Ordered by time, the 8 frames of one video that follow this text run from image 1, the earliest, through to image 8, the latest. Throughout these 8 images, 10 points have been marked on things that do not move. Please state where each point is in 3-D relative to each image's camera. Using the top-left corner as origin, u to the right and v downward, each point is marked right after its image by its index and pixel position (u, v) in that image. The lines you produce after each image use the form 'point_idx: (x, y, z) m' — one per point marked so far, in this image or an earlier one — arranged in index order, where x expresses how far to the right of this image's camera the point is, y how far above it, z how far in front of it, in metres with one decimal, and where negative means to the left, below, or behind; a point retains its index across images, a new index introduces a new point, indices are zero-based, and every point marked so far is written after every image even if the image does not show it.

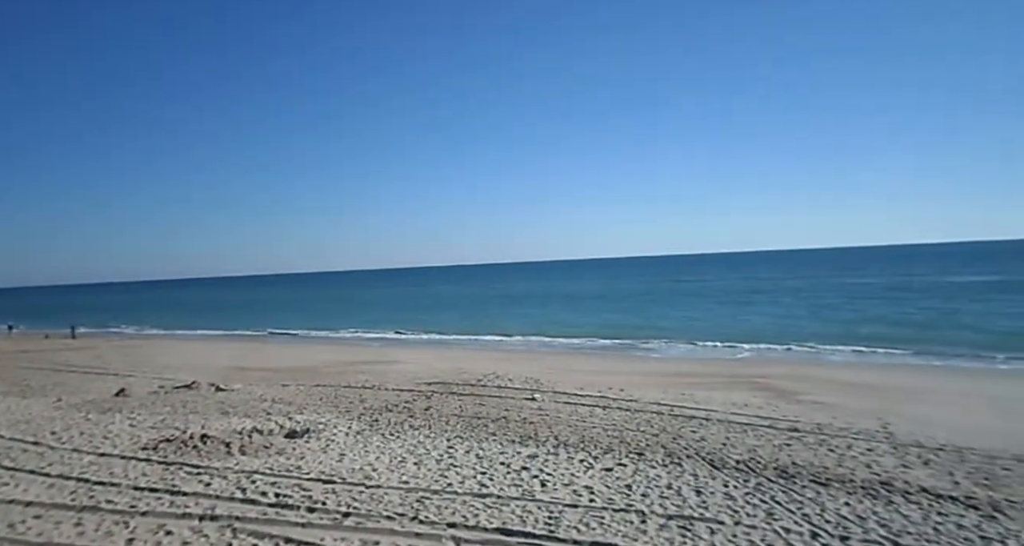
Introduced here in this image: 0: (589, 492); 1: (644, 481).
0: (+1.0, -2.8, +6.8) m
1: (+1.6, -2.7, +7.1) m
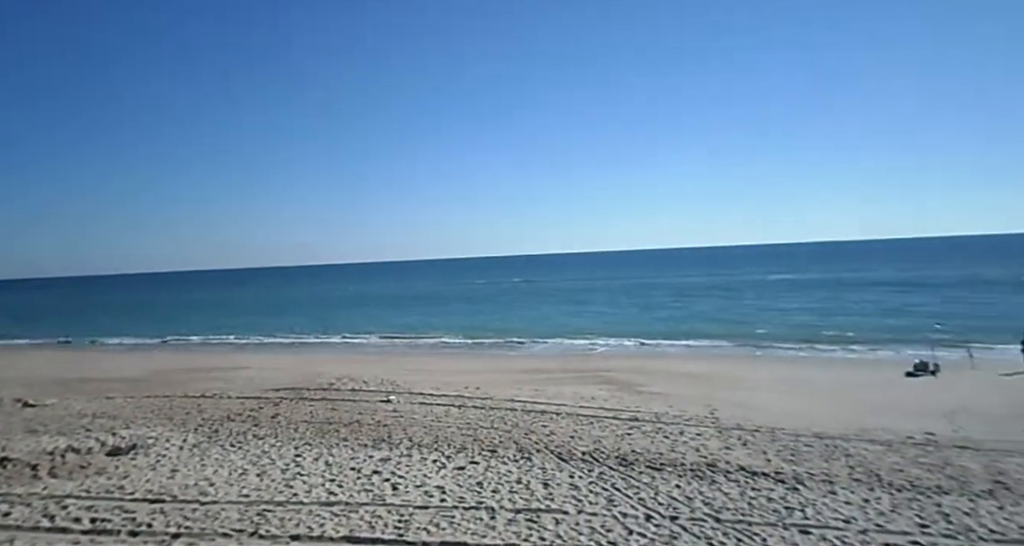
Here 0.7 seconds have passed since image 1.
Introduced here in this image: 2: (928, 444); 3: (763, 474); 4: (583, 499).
0: (-0.9, -2.7, +6.8) m
1: (-0.3, -2.7, +7.1) m
2: (+6.1, -2.6, +8.8) m
3: (+3.2, -2.7, +7.4) m
4: (+0.9, -2.8, +6.6) m
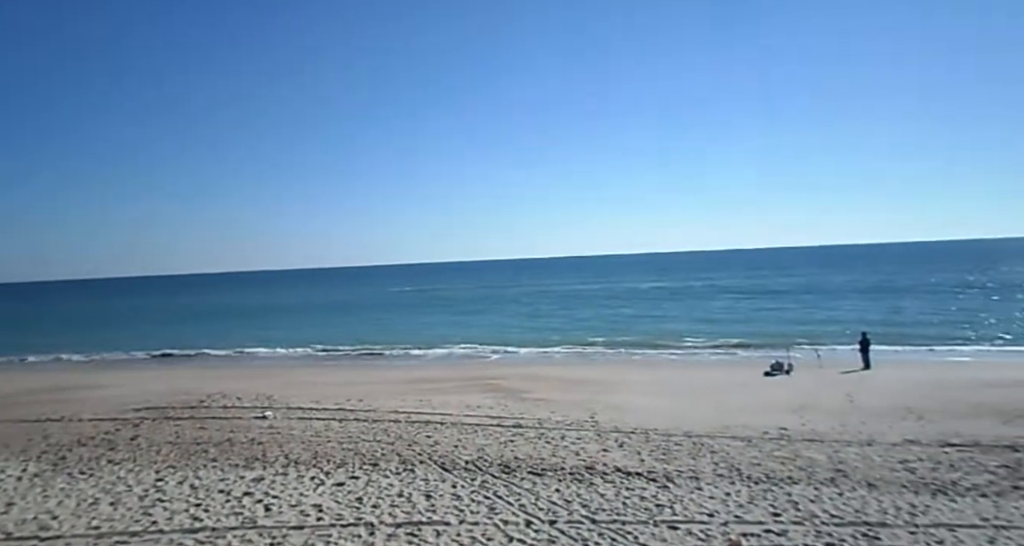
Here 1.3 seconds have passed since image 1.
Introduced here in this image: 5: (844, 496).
0: (-2.3, -2.8, +6.5) m
1: (-1.8, -2.8, +7.0) m
2: (+4.3, -2.7, +9.5) m
3: (+1.7, -2.8, +7.7) m
4: (-0.6, -2.9, +6.6) m
5: (+4.2, -2.8, +7.0) m
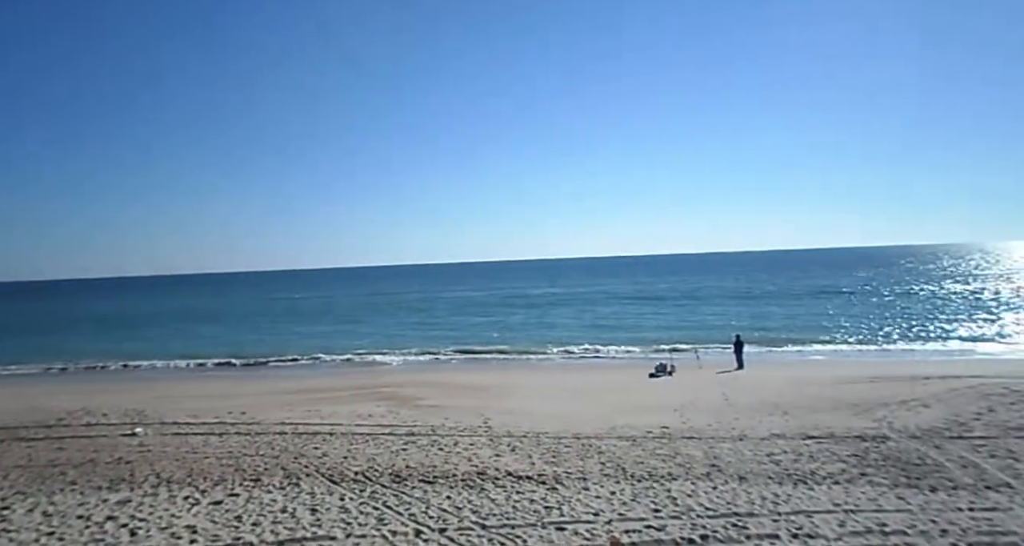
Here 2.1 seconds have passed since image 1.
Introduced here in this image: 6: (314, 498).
0: (-3.6, -2.9, +6.1) m
1: (-3.2, -2.9, +6.6) m
2: (+2.6, -2.8, +9.9) m
3: (+0.2, -2.9, +7.8) m
4: (-1.9, -3.0, +6.4) m
5: (+2.8, -2.9, +7.4) m
6: (-2.6, -2.9, +7.1) m
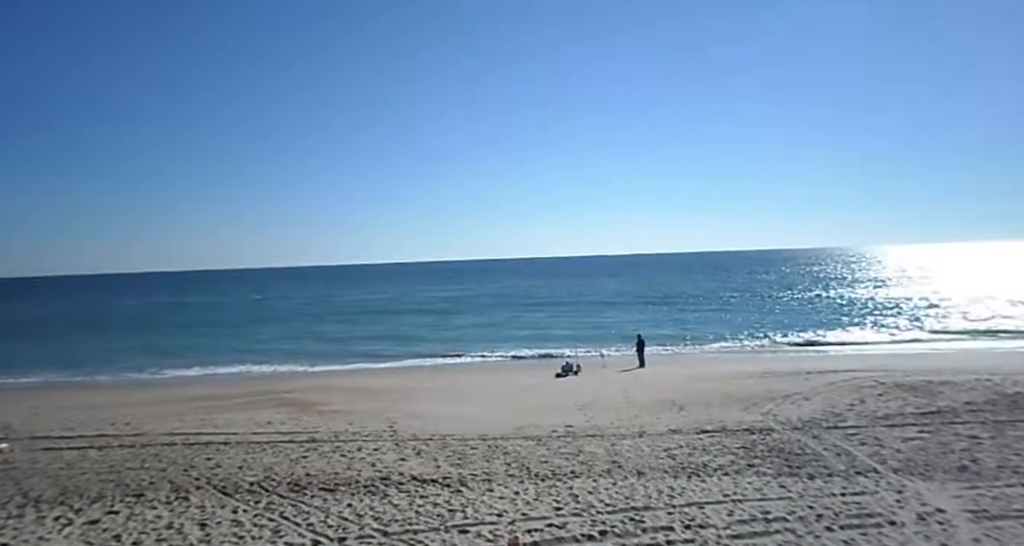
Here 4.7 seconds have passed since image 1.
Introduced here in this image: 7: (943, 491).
0: (-4.7, -2.9, +5.7) m
1: (-4.3, -2.9, +6.2) m
2: (+1.1, -2.9, +10.1) m
3: (-1.1, -2.9, +7.7) m
4: (-3.0, -3.0, +6.2) m
5: (+1.5, -2.9, +7.7) m
6: (-3.8, -2.9, +6.8) m
7: (+5.8, -2.9, +7.3) m
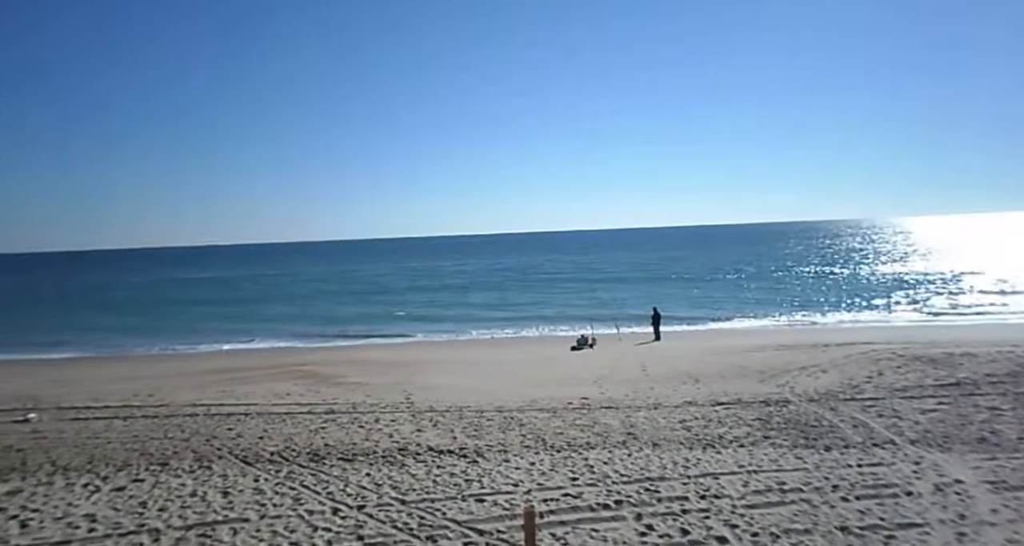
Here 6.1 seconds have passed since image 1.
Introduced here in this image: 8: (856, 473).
0: (-4.6, -2.7, +5.9) m
1: (-4.1, -2.6, +6.4) m
2: (+1.3, -2.4, +10.2) m
3: (-0.9, -2.5, +7.8) m
4: (-2.9, -2.7, +6.3) m
5: (+1.7, -2.6, +7.7) m
6: (-3.6, -2.6, +6.9) m
7: (+6.0, -2.5, +7.3) m
8: (+4.5, -2.6, +7.1) m
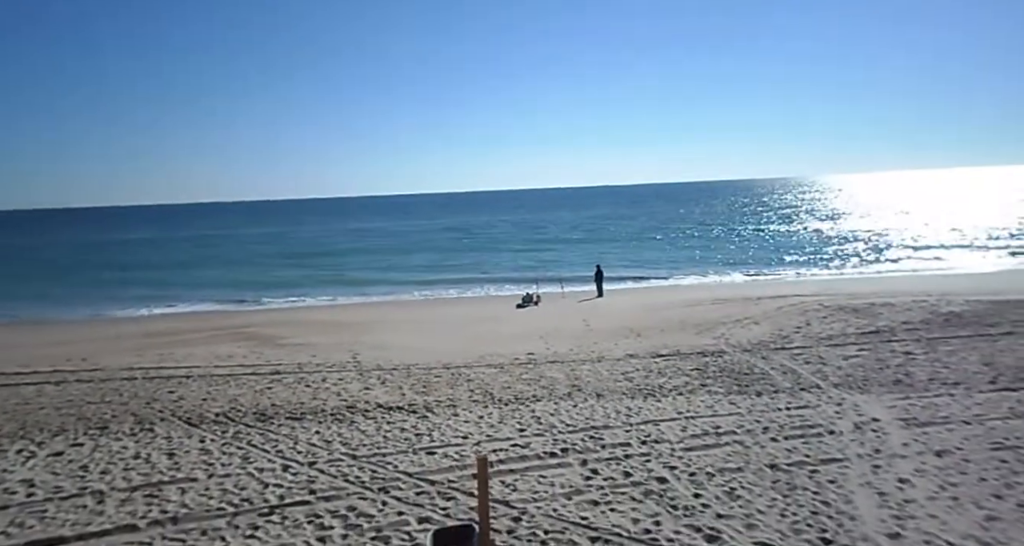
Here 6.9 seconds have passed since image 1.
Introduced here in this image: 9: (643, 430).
0: (-5.2, -2.2, +5.7) m
1: (-4.7, -2.1, +6.3) m
2: (+0.4, -1.7, +10.4) m
3: (-1.6, -2.0, +7.9) m
4: (-3.5, -2.2, +6.3) m
5: (+1.0, -2.0, +8.0) m
6: (-4.3, -2.1, +6.8) m
7: (+5.3, -1.9, +7.9) m
8: (+3.8, -2.0, +7.6) m
9: (+1.8, -2.1, +7.3) m
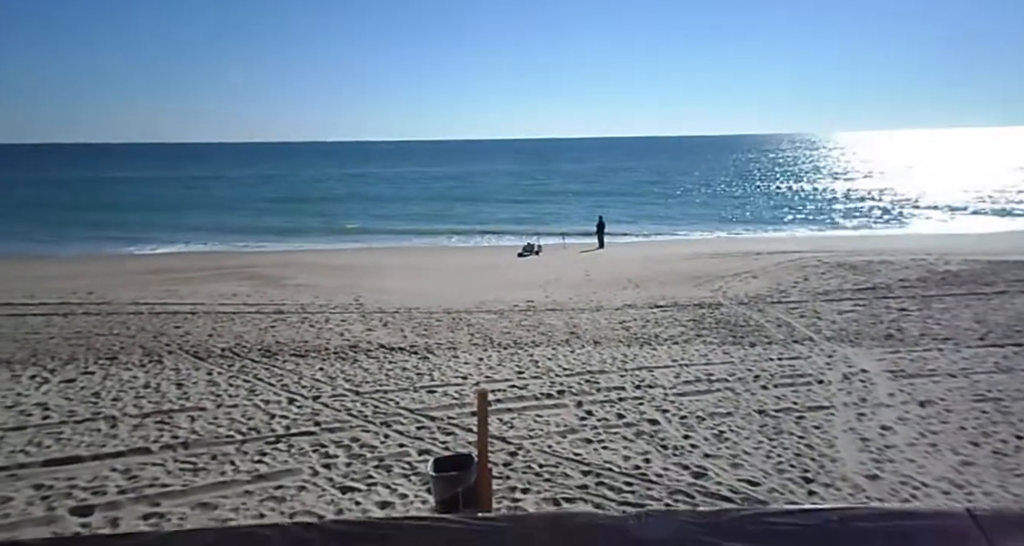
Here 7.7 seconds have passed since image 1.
0: (-5.2, -1.5, +6.0) m
1: (-4.8, -1.4, +6.5) m
2: (+0.4, -0.8, +10.6) m
3: (-1.7, -1.2, +8.1) m
4: (-3.5, -1.5, +6.5) m
5: (+1.0, -1.2, +8.2) m
6: (-4.3, -1.3, +7.1) m
7: (+5.3, -1.2, +8.0) m
8: (+3.8, -1.3, +7.8) m
9: (+1.7, -1.4, +7.5) m
